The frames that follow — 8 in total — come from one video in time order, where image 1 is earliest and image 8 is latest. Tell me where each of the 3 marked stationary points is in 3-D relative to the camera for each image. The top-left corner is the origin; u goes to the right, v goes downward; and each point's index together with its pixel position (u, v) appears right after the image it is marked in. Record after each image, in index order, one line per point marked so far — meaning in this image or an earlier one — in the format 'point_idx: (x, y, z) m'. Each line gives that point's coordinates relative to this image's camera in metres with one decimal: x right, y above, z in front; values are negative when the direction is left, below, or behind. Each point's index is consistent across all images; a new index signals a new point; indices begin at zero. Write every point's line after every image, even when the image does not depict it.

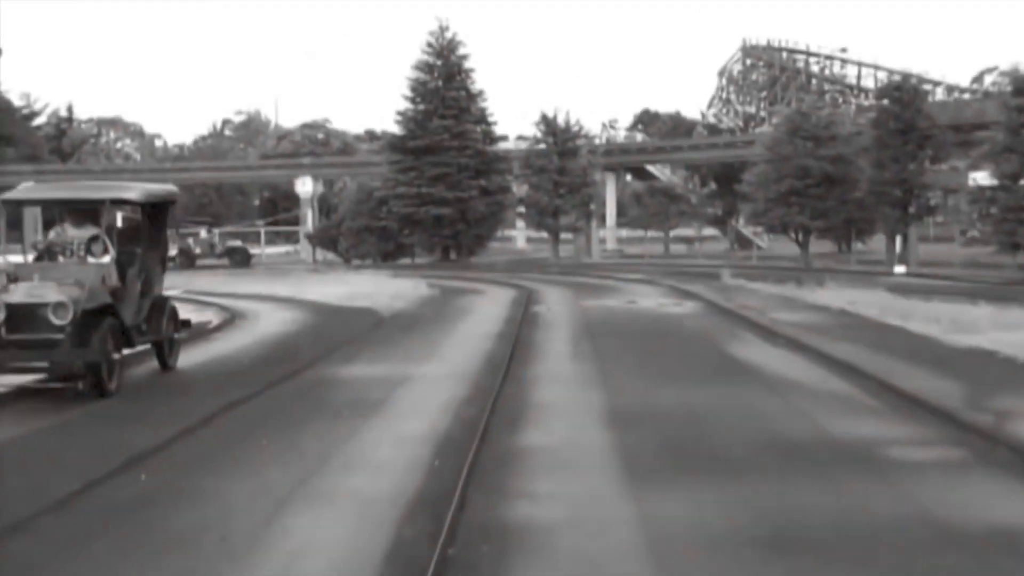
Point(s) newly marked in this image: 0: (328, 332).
0: (-2.7, -0.7, +19.0) m
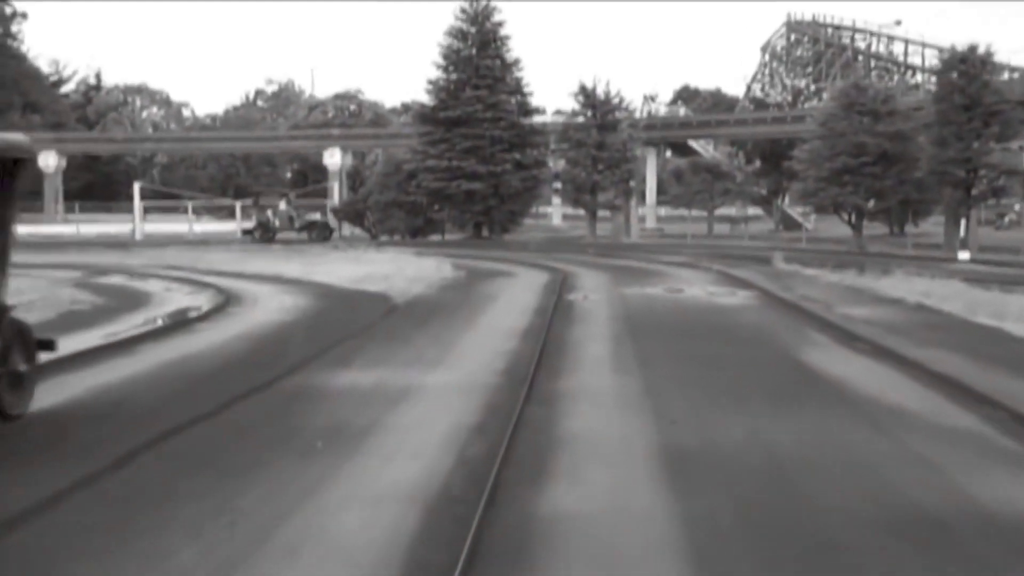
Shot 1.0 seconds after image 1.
0: (-2.3, -0.5, +16.6) m
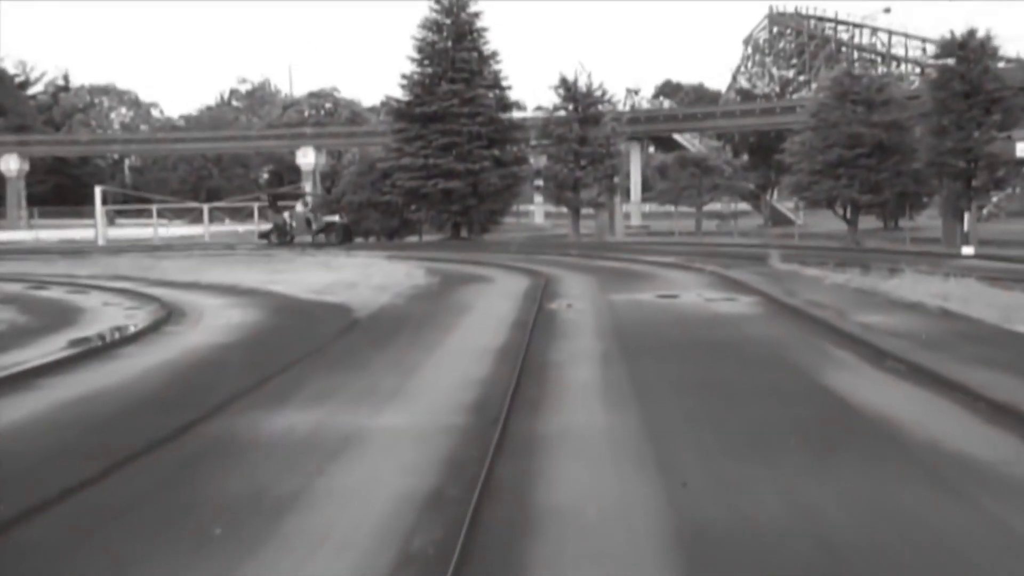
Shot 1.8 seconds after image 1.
0: (-2.6, -0.6, +14.5) m
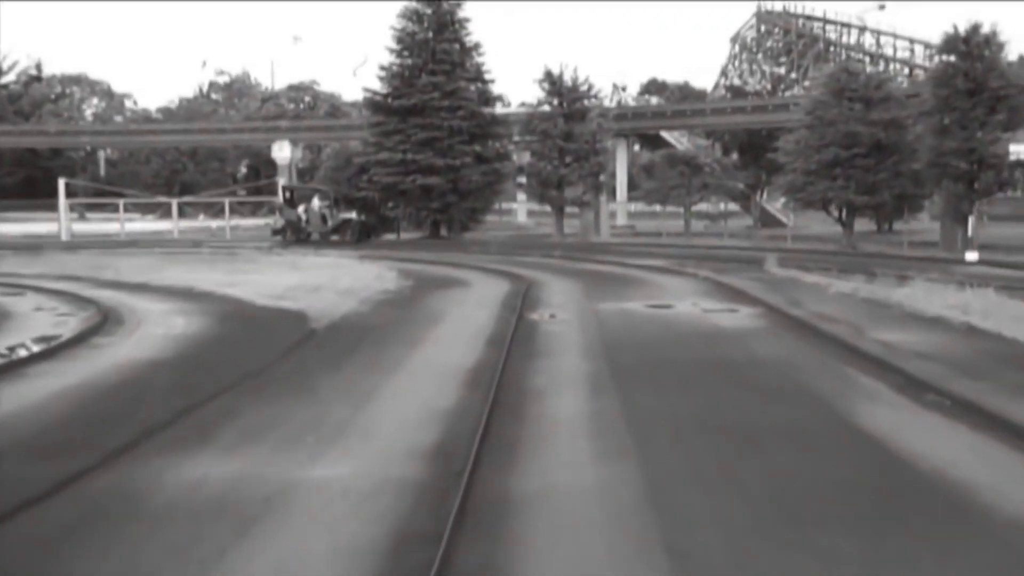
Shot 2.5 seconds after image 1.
0: (-2.9, -0.7, +12.6) m
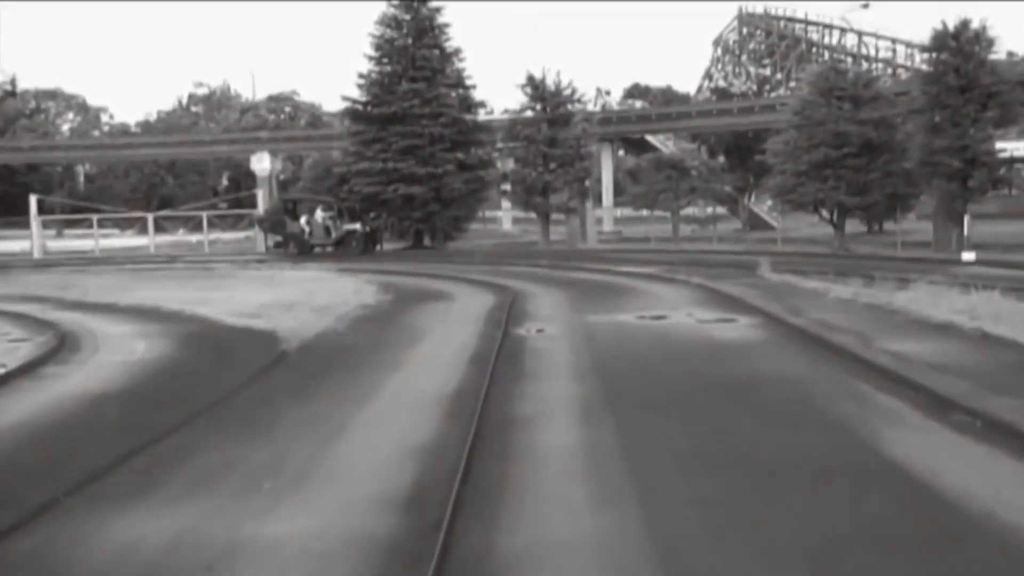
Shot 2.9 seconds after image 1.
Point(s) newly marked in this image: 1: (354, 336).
0: (-3.0, -0.9, +11.6) m
1: (-2.0, -0.6, +15.9) m
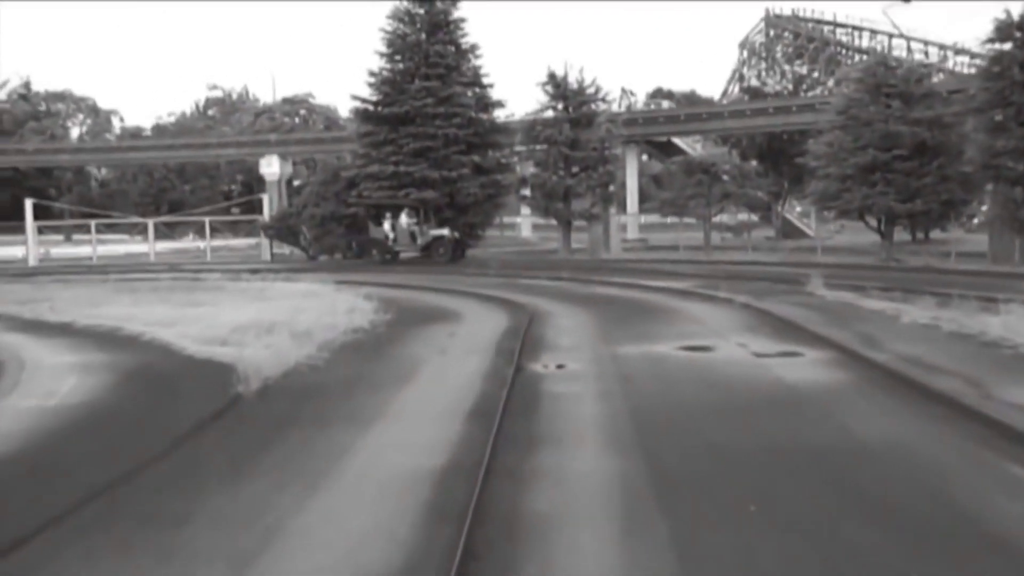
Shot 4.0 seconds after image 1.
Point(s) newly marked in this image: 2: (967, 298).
0: (-3.0, -1.2, +8.7) m
1: (-1.8, -0.9, +13.0) m
2: (+7.0, -0.1, +19.6) m
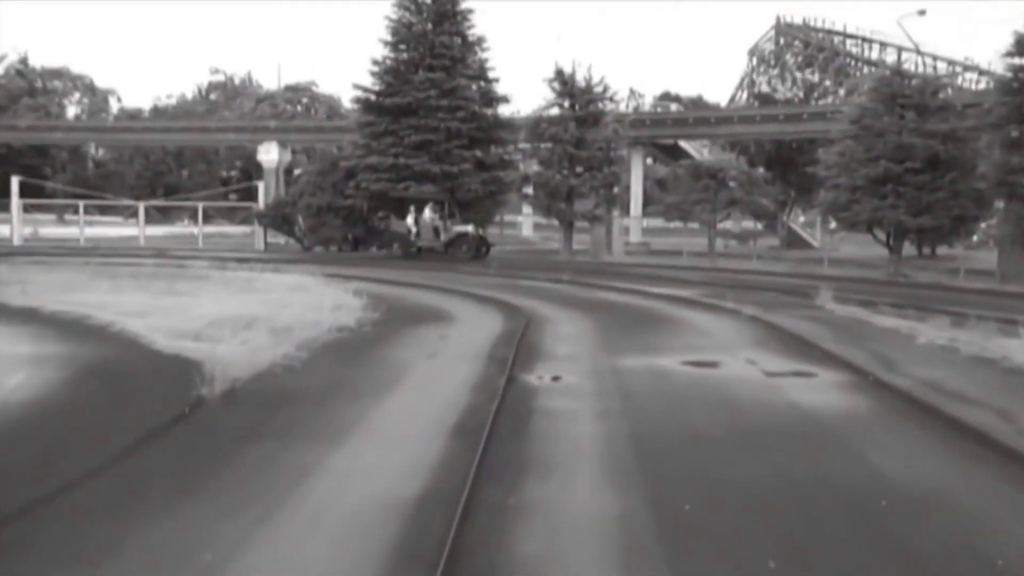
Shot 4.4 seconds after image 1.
0: (-3.0, -1.1, +7.7) m
1: (-1.9, -0.8, +12.1) m
2: (+7.0, -0.4, +18.7) m
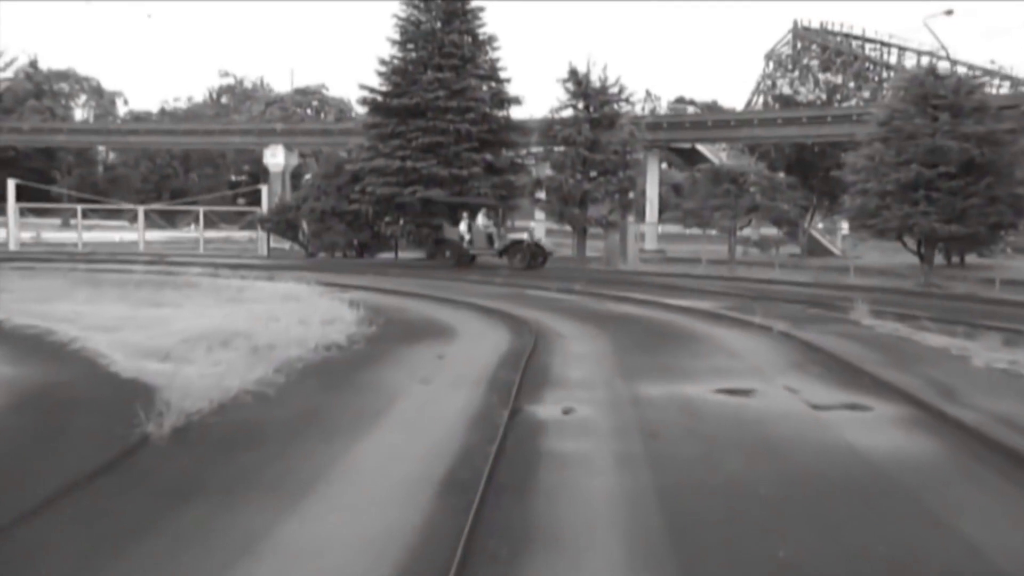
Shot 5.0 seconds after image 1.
0: (-3.0, -1.2, +6.1) m
1: (-1.9, -1.0, +10.4) m
2: (+7.1, -0.6, +17.0) m
